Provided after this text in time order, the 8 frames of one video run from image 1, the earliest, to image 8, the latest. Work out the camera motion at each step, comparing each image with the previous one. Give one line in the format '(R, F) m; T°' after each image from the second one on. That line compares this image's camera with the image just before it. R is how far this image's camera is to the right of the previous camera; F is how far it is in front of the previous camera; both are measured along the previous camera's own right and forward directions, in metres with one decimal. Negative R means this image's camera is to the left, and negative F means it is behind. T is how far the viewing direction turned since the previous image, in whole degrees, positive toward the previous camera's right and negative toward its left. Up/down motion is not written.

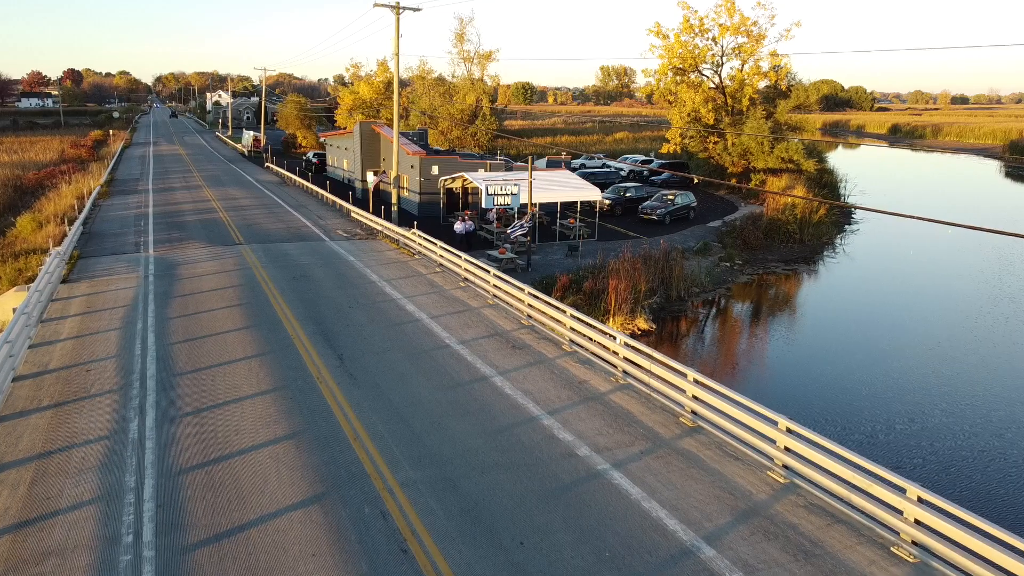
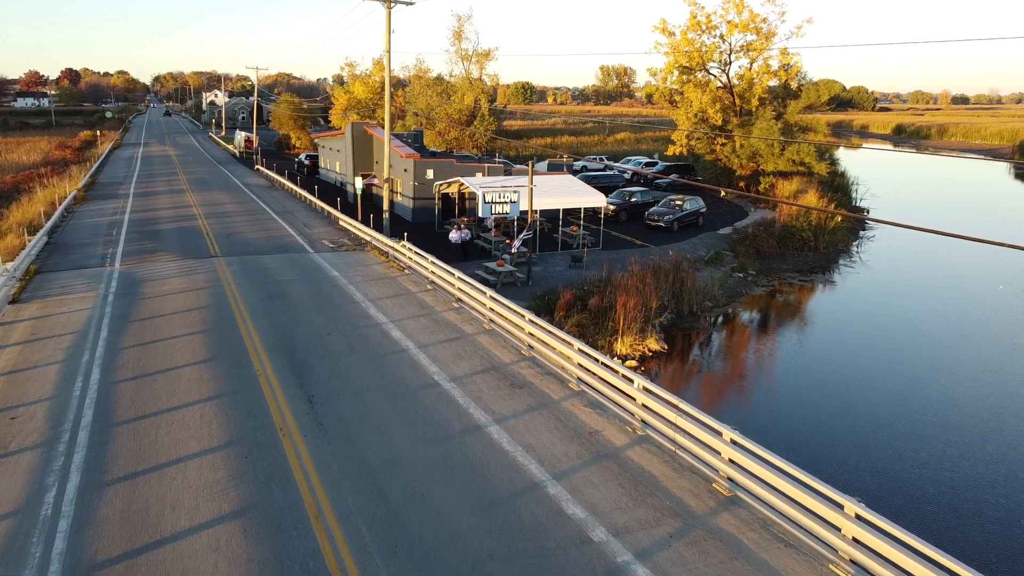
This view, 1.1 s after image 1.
(0.0, +1.6) m; 0°
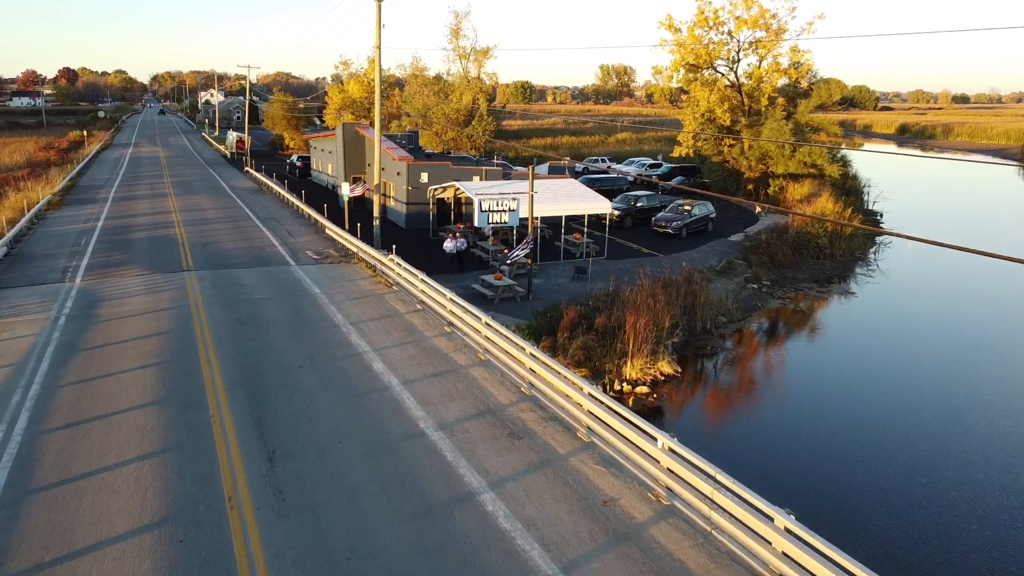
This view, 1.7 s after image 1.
(0.0, +1.5) m; 0°
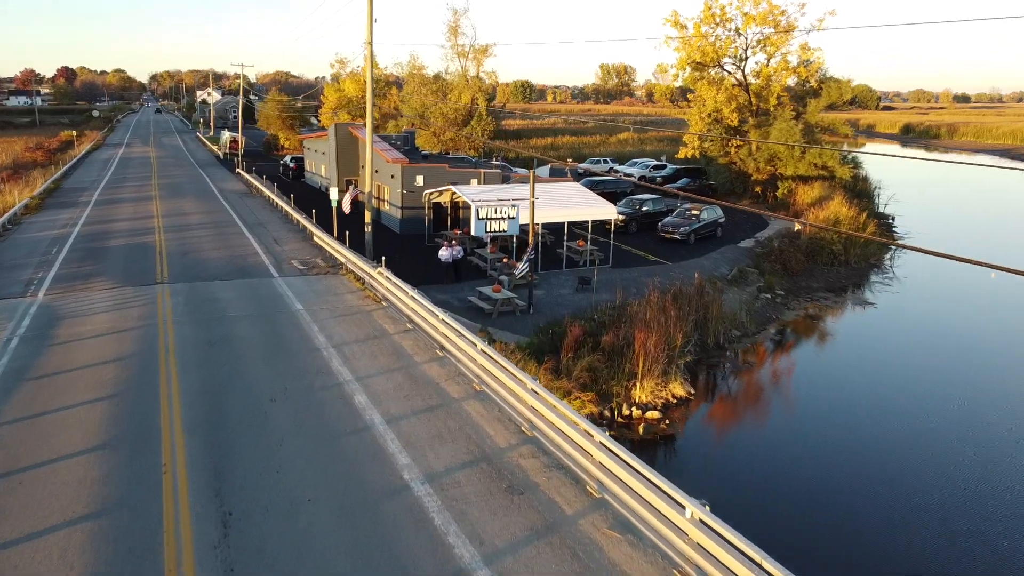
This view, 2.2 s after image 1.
(0.0, +1.2) m; 0°
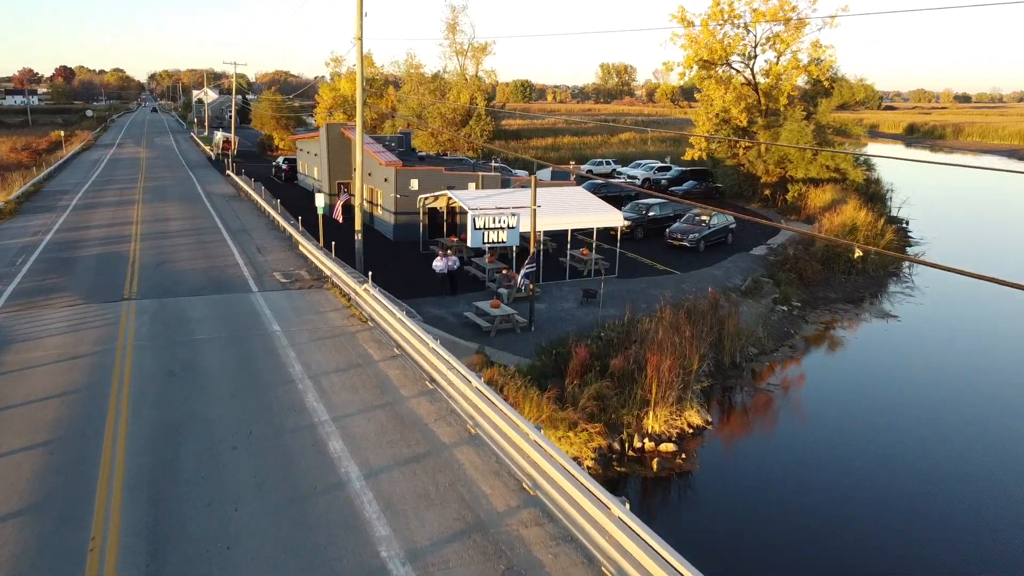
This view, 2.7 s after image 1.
(0.0, +1.3) m; 0°
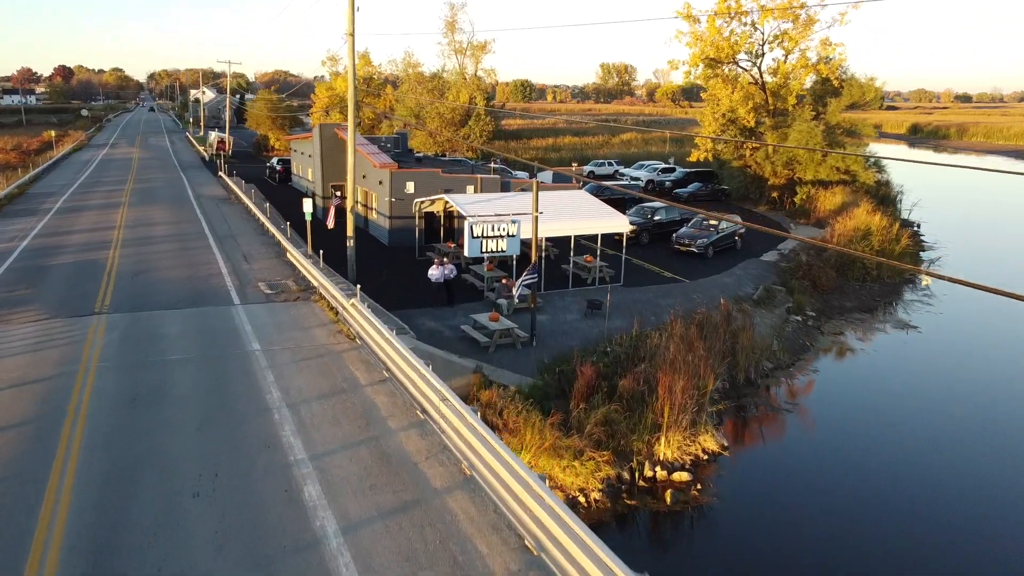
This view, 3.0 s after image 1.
(0.0, +1.0) m; 0°
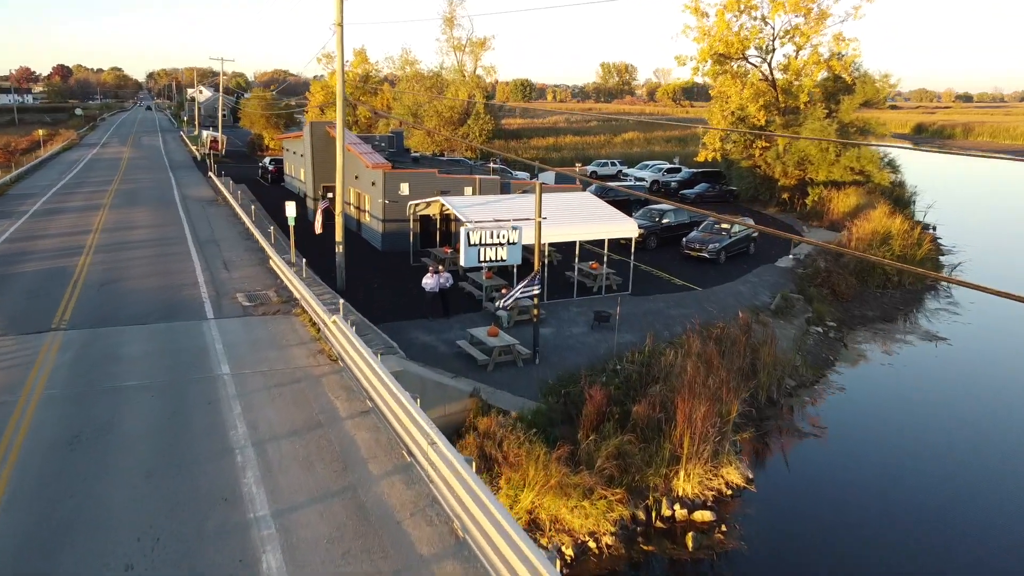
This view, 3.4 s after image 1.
(0.0, +1.3) m; 0°
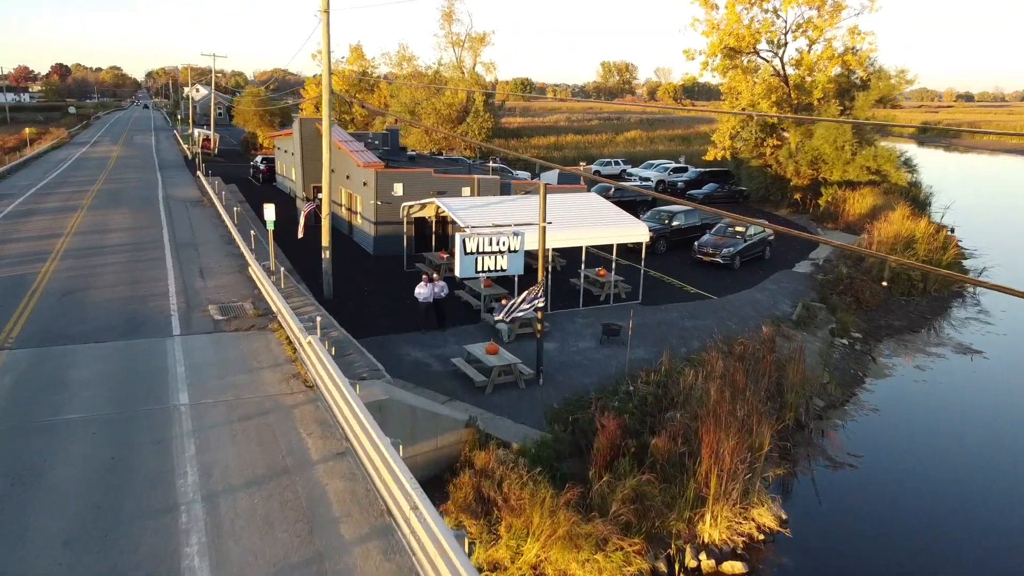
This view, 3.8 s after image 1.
(0.0, +1.3) m; 0°
